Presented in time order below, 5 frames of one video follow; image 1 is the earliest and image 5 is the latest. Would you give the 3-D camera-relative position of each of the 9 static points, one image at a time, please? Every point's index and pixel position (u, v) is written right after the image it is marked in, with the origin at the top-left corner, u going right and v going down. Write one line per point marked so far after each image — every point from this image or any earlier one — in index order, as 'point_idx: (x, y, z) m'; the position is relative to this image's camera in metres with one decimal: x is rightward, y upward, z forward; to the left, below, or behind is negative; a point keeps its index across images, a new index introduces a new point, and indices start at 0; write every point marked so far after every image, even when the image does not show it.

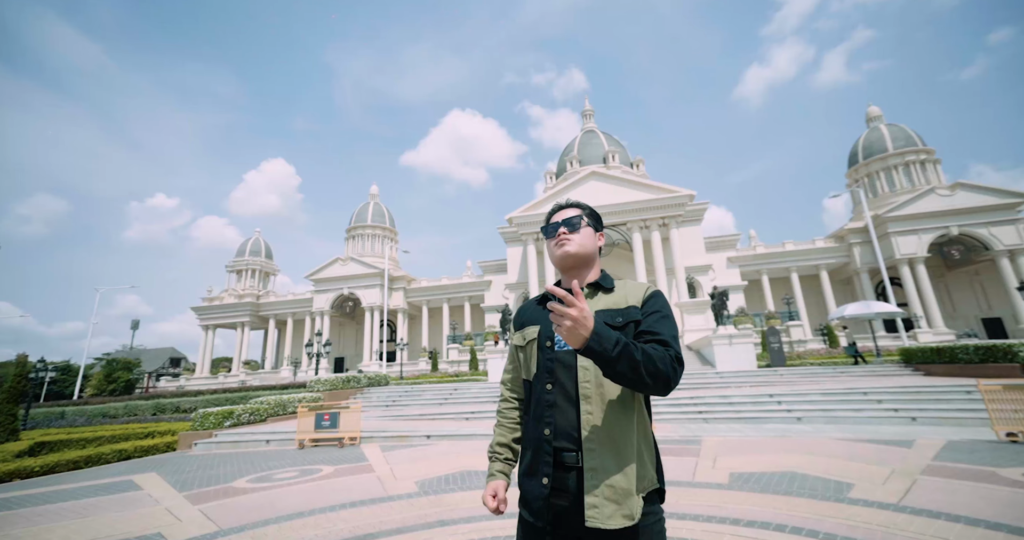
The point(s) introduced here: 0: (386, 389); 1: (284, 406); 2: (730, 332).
0: (-4.9, -5.0, +18.7) m
1: (-9.0, -5.5, +18.1) m
2: (+9.1, -2.4, +16.8) m
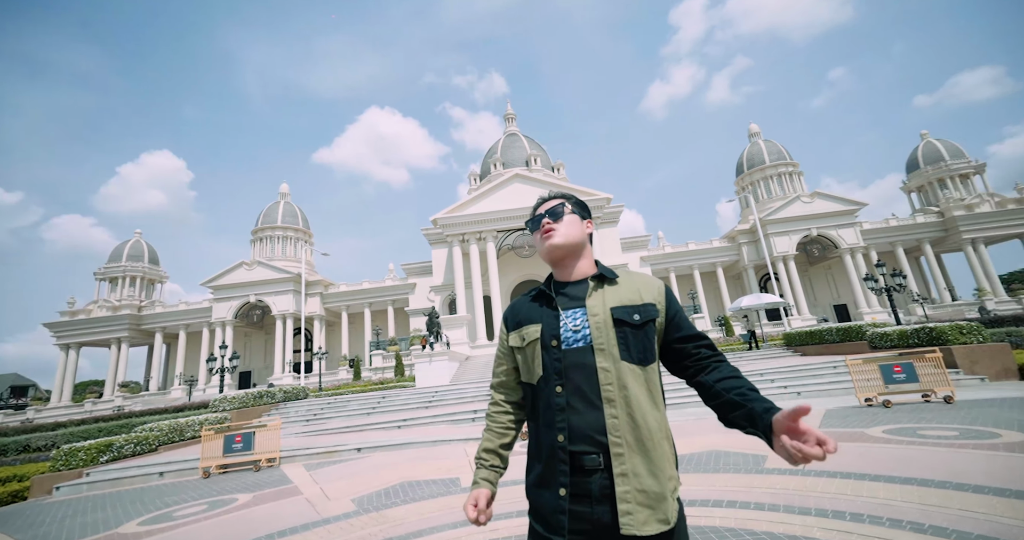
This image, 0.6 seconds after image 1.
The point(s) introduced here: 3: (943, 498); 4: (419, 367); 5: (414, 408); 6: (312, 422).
0: (-7.9, -5.2, +17.5) m
1: (-11.7, -5.7, +16.0) m
2: (+6.1, -2.2, +18.6) m
3: (+5.6, -3.0, +5.9) m
4: (-3.6, -3.9, +18.3) m
5: (-3.1, -4.5, +14.9) m
6: (-6.6, -5.0, +15.0) m
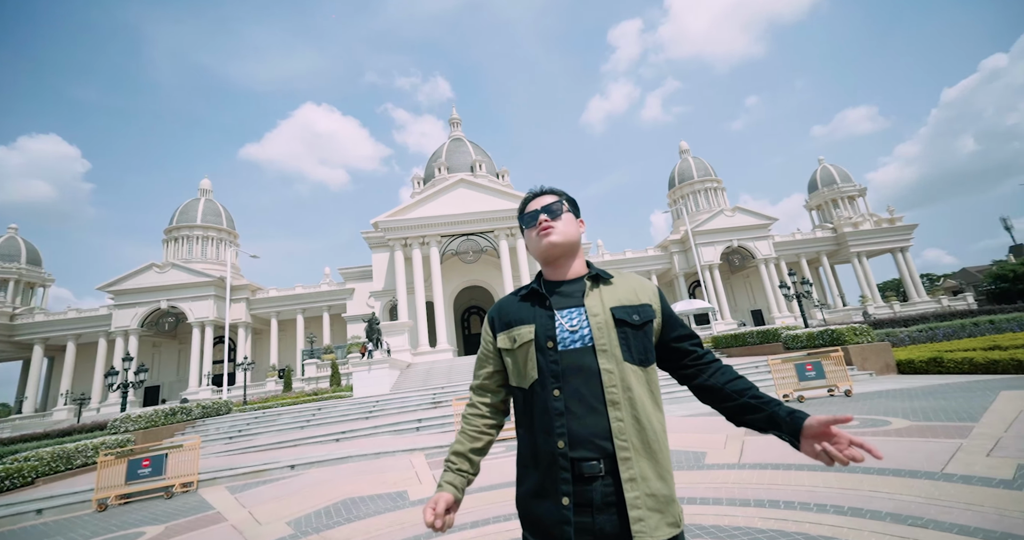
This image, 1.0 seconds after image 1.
0: (-10.1, -5.3, +15.9) m
1: (-13.6, -5.8, +13.8) m
2: (+3.5, -2.5, +19.4) m
3: (+5.1, -3.1, +6.8) m
4: (-6.0, -4.0, +17.4) m
5: (-5.0, -4.7, +14.1) m
6: (-8.4, -5.1, +13.7) m
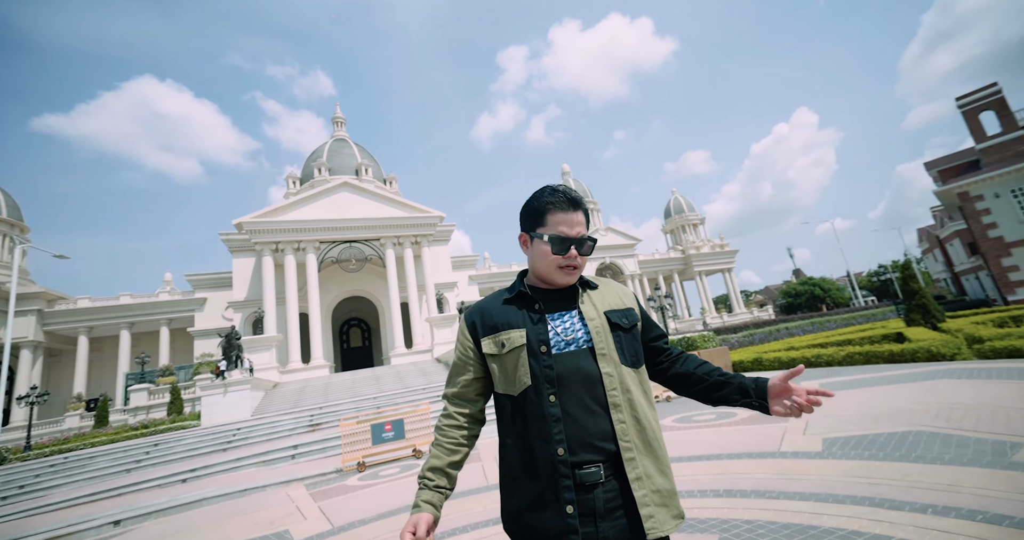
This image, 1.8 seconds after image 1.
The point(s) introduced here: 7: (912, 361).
0: (-13.6, -5.4, +12.0) m
1: (-16.4, -5.7, +8.9) m
2: (-1.6, -3.1, +19.4) m
3: (+3.7, -3.3, +7.8) m
4: (-10.1, -4.3, +14.7) m
5: (-8.2, -4.8, +11.8) m
6: (-11.3, -5.2, +10.4) m
7: (+9.2, -2.1, +10.7) m
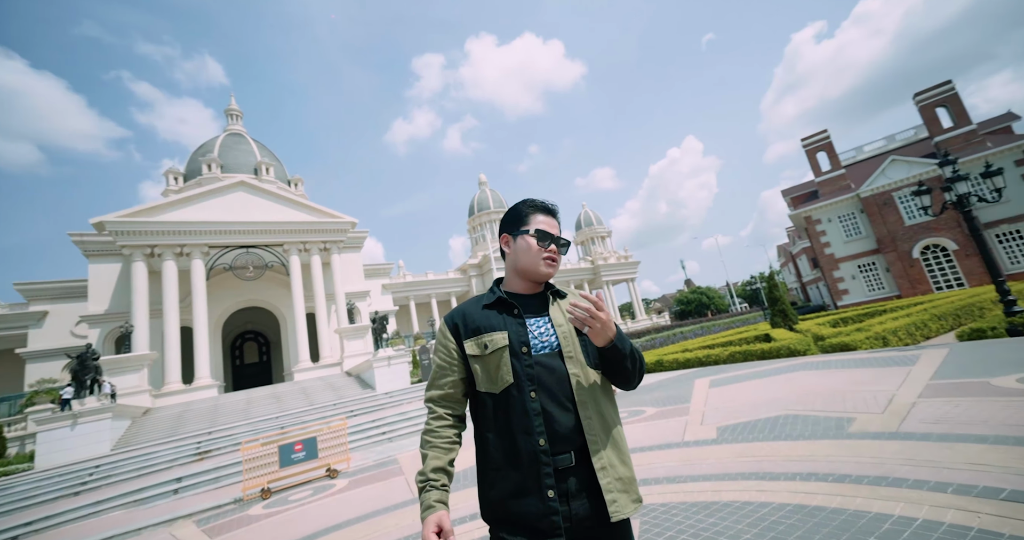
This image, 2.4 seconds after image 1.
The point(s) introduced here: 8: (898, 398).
0: (-15.5, -5.5, +9.0) m
1: (-17.6, -5.8, +5.4) m
2: (-5.1, -3.4, +18.7) m
3: (+2.3, -3.5, +8.4) m
4: (-12.6, -4.5, +12.4) m
5: (-10.1, -5.0, +9.9) m
6: (-12.9, -5.3, +7.9) m
7: (+7.1, -2.4, +12.3) m
8: (+4.9, -1.6, +5.8) m
